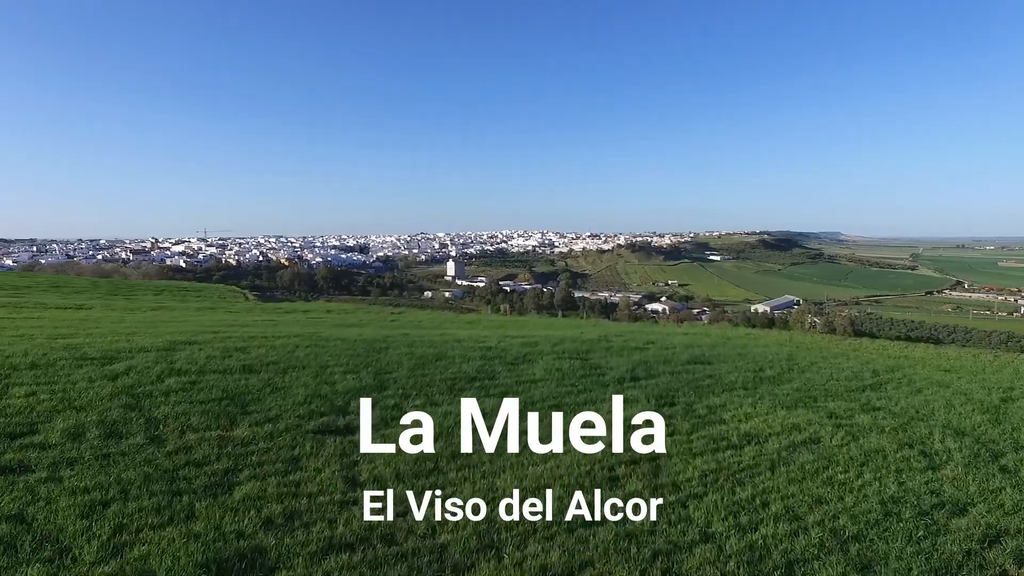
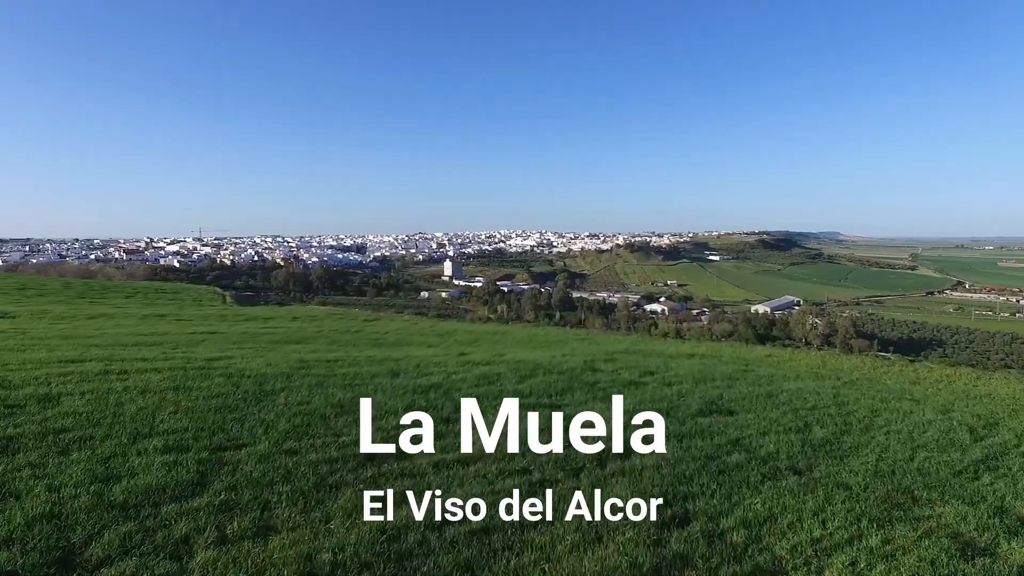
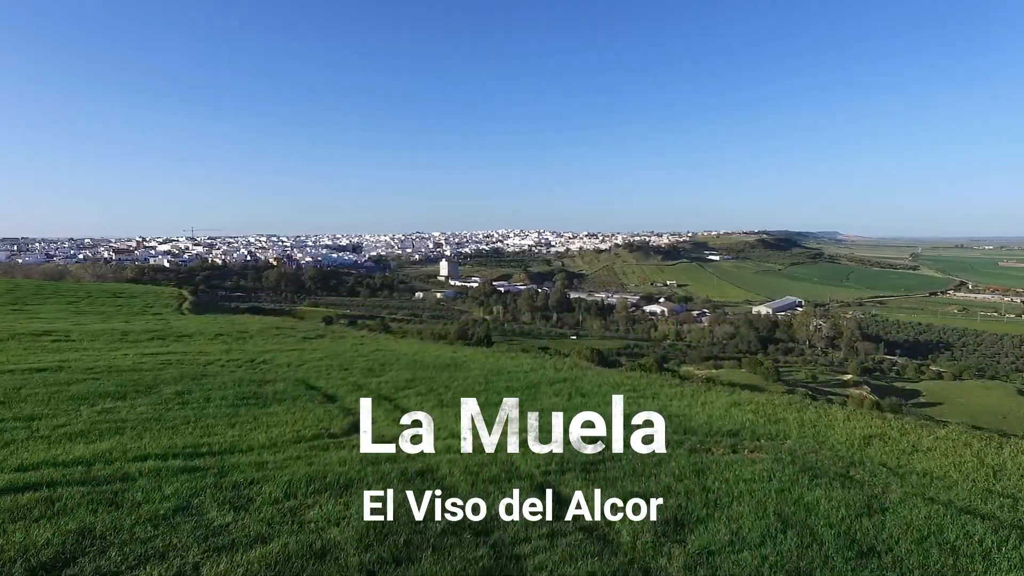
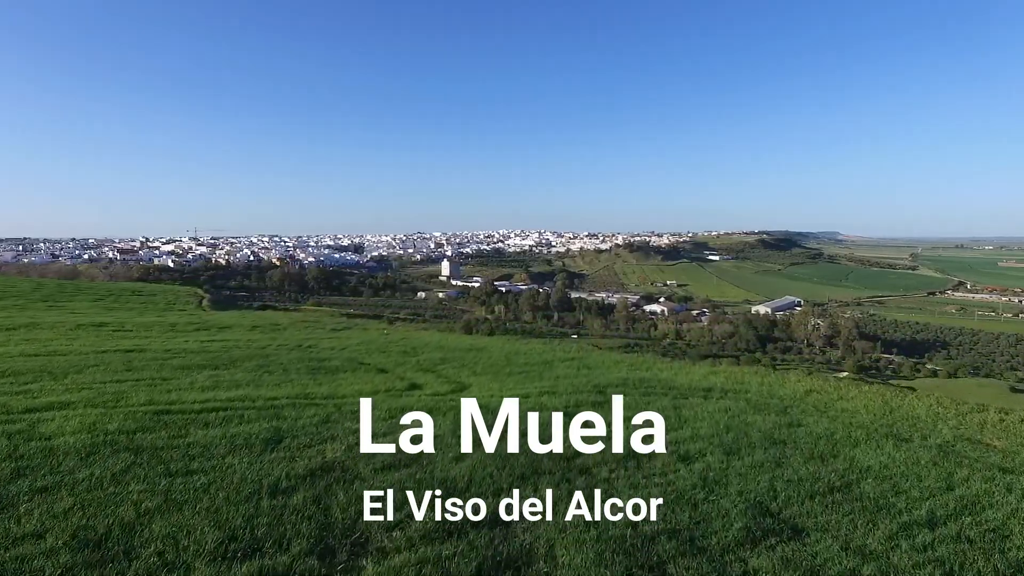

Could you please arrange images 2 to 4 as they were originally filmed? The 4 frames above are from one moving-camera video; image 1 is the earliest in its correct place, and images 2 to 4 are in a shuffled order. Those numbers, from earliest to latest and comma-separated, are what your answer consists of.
2, 4, 3
